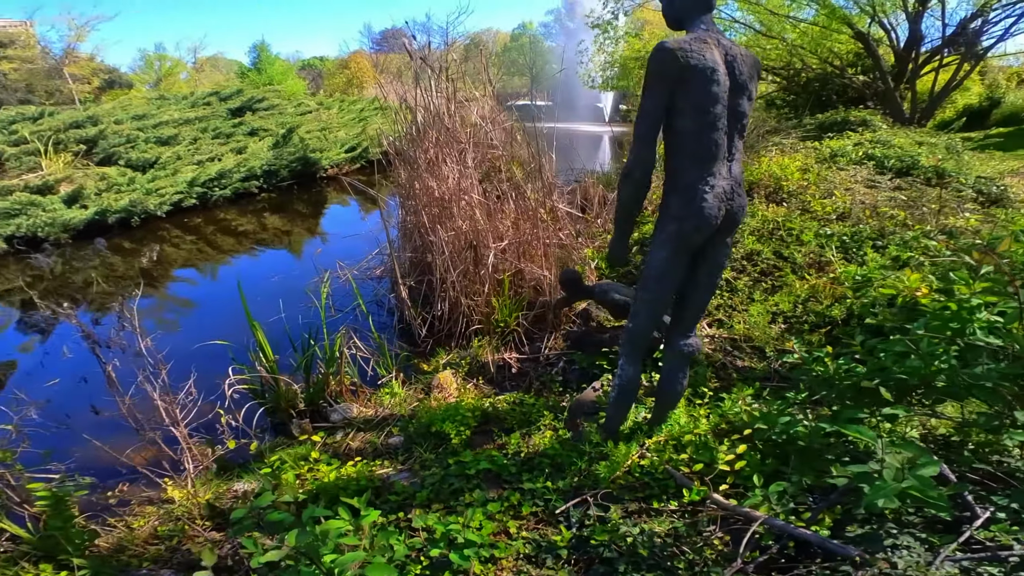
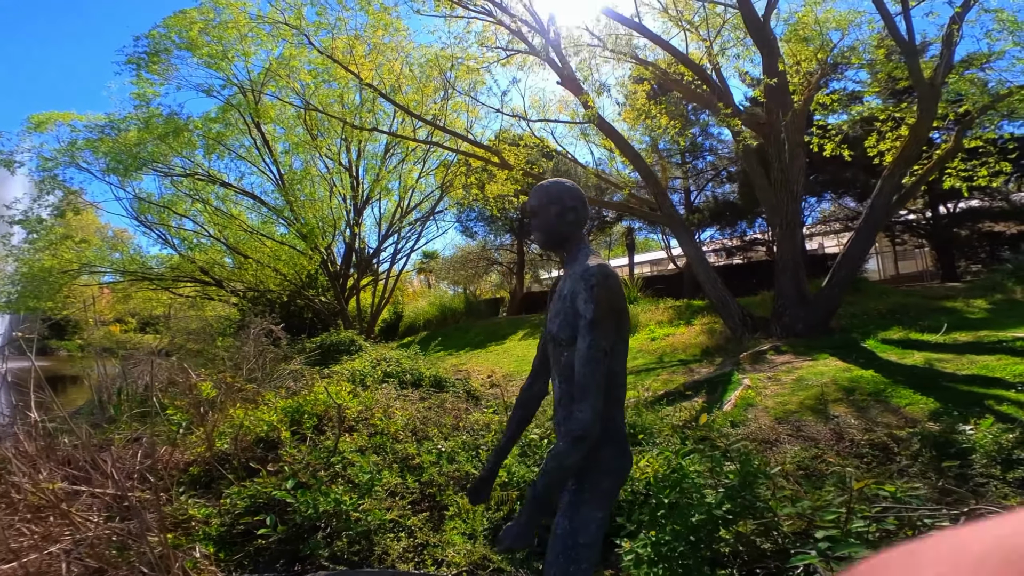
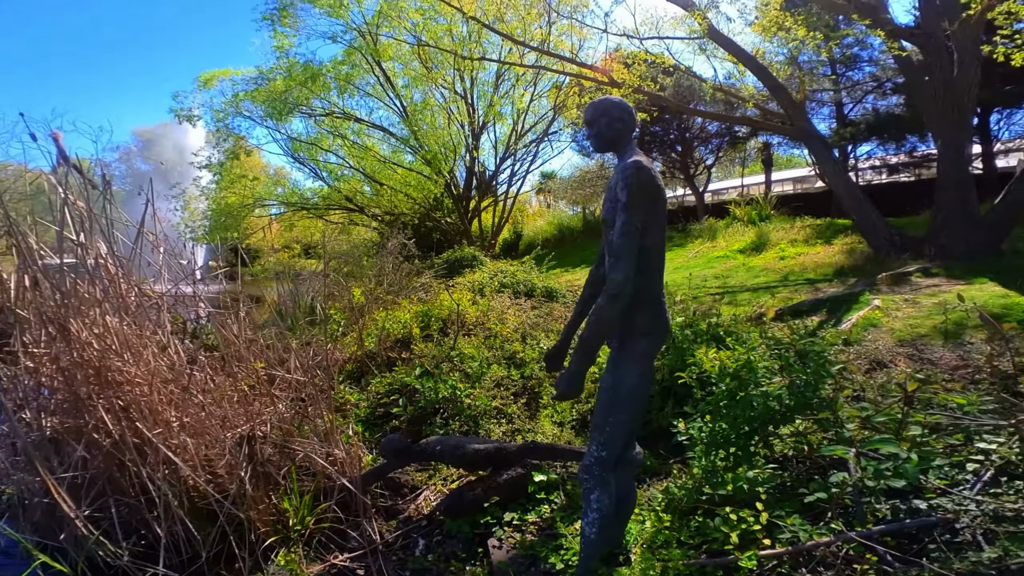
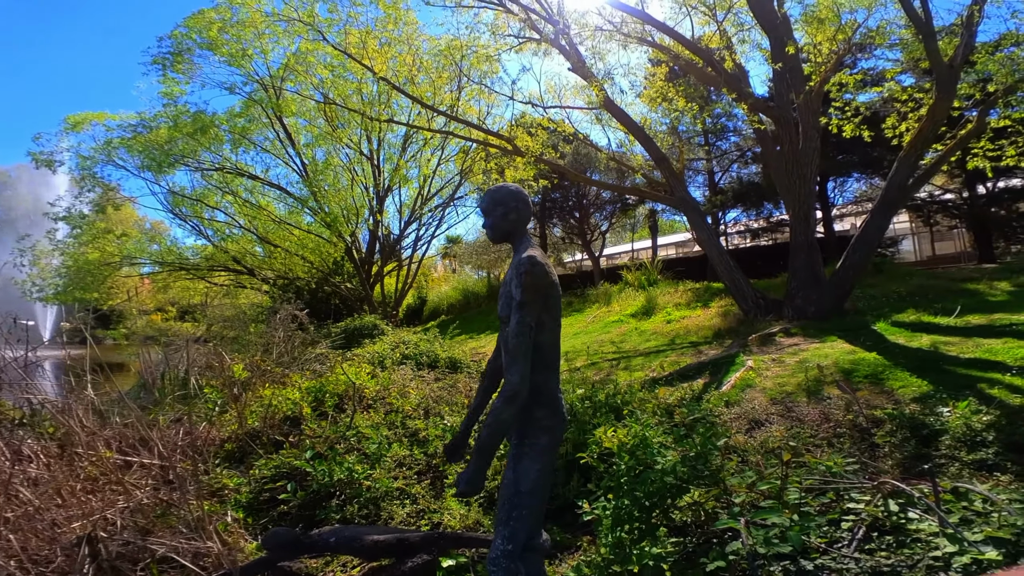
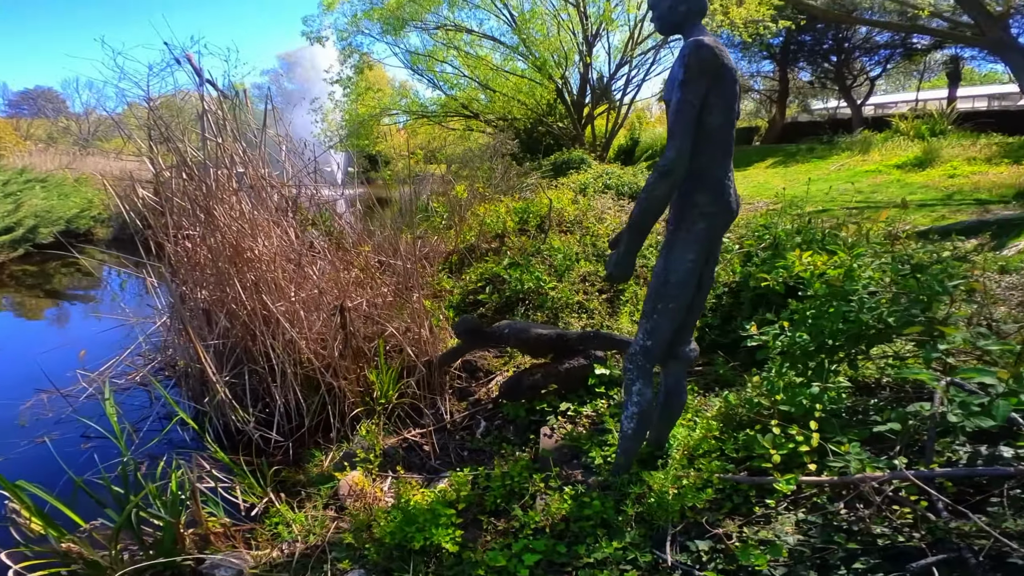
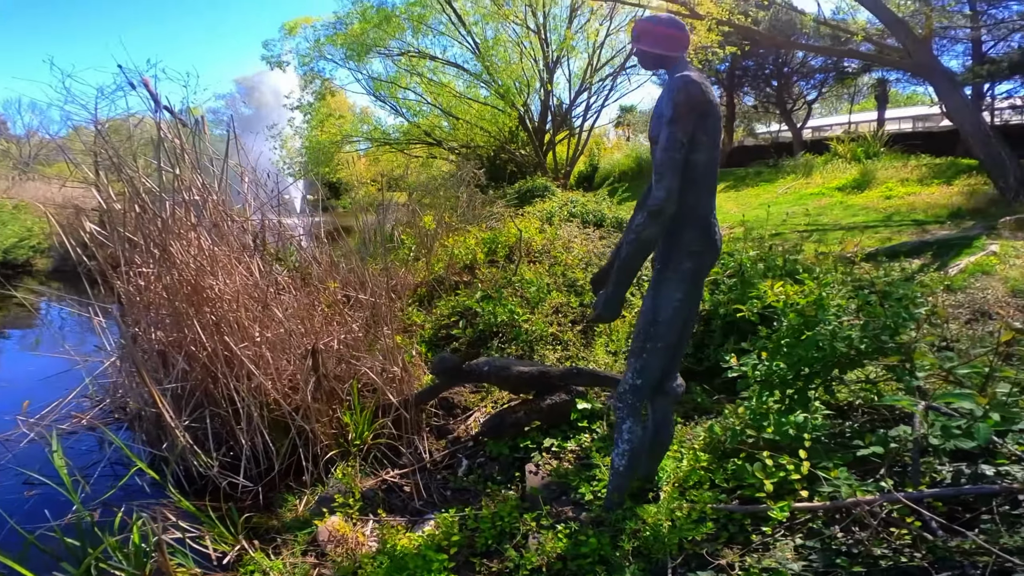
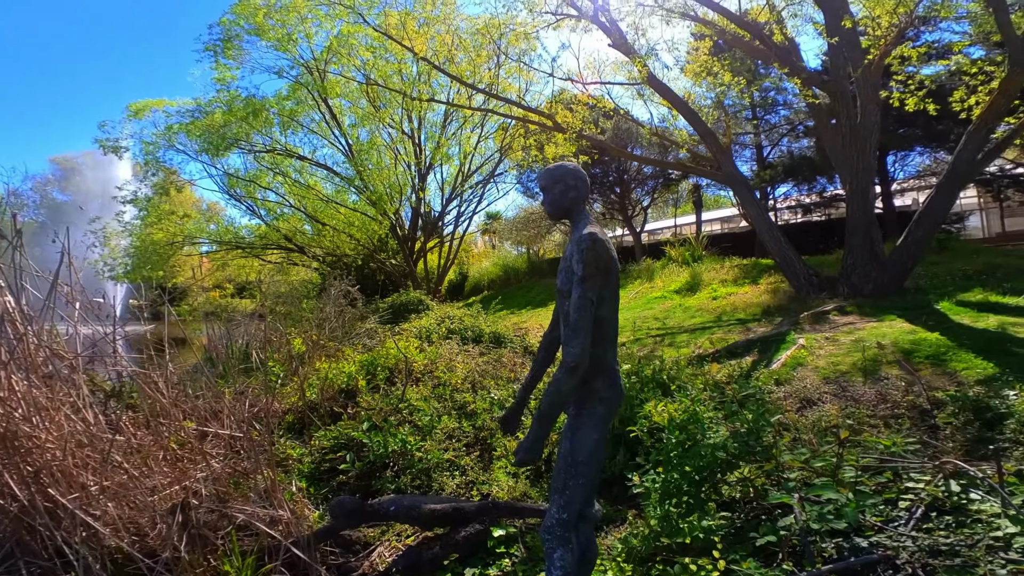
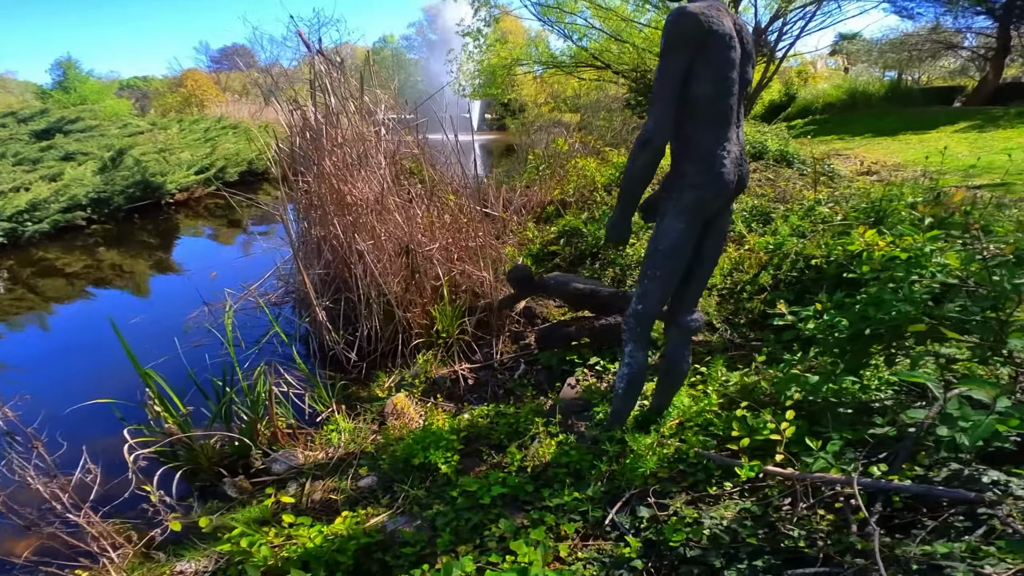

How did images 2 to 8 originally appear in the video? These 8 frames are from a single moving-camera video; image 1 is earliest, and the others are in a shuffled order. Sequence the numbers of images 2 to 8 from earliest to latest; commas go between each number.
8, 5, 6, 3, 7, 4, 2
